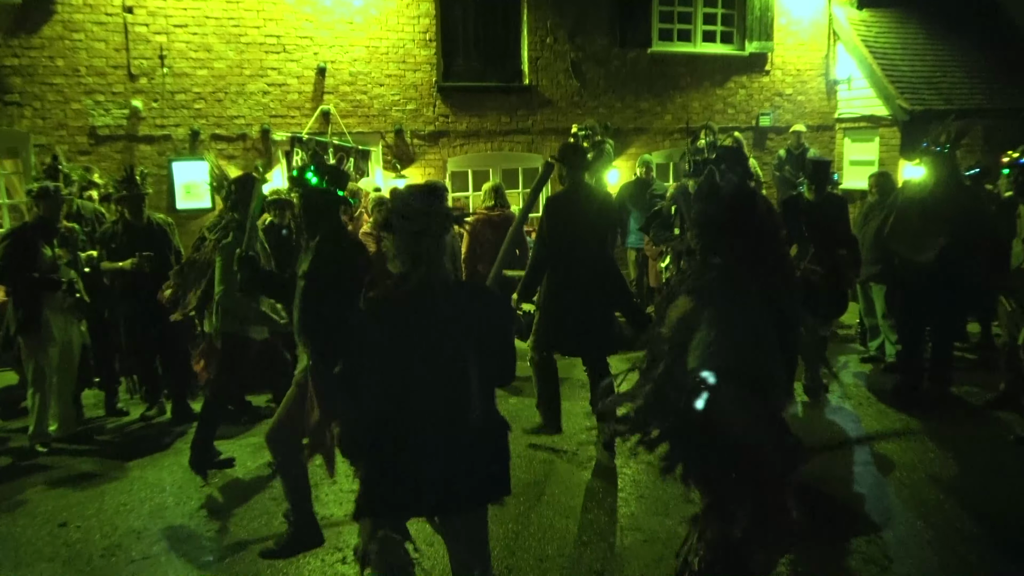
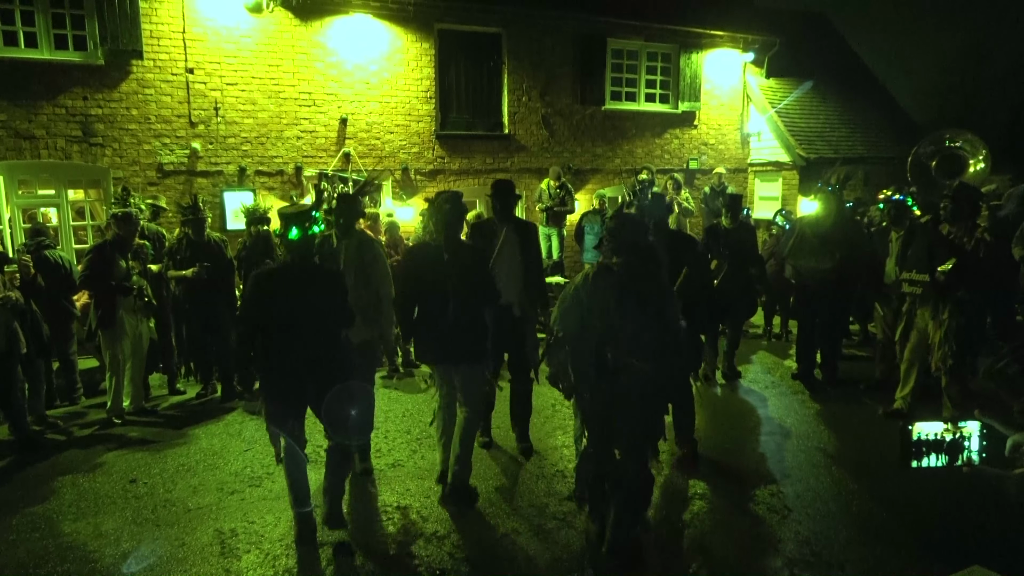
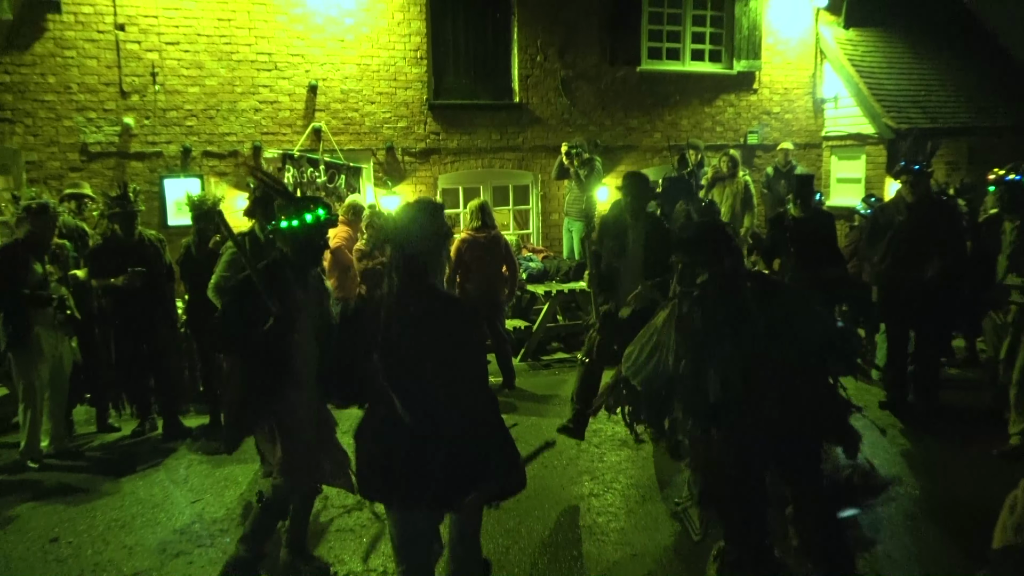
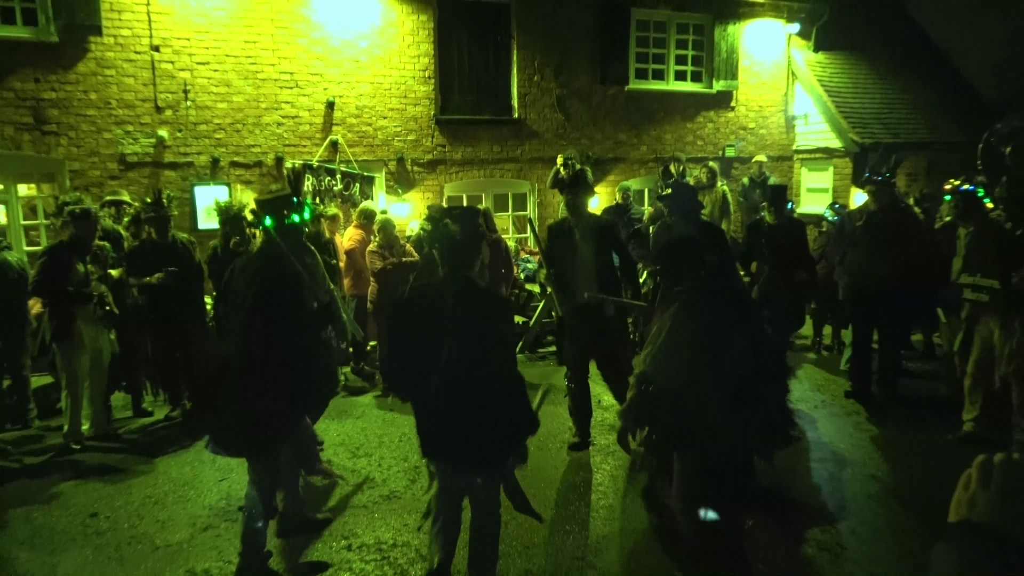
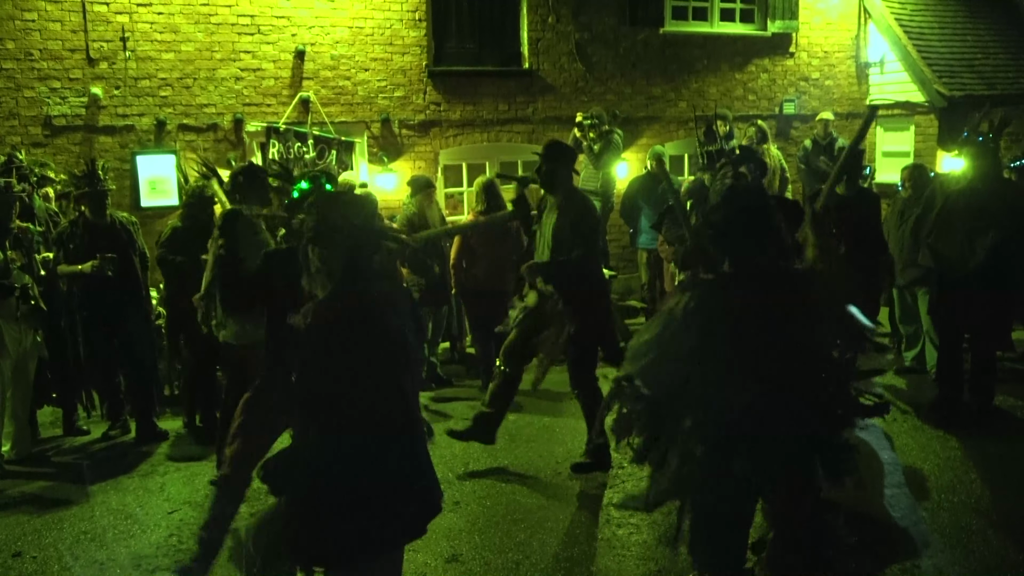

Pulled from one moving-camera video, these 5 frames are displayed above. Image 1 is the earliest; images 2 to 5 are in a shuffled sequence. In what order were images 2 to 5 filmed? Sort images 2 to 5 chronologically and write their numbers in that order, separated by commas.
5, 3, 4, 2
